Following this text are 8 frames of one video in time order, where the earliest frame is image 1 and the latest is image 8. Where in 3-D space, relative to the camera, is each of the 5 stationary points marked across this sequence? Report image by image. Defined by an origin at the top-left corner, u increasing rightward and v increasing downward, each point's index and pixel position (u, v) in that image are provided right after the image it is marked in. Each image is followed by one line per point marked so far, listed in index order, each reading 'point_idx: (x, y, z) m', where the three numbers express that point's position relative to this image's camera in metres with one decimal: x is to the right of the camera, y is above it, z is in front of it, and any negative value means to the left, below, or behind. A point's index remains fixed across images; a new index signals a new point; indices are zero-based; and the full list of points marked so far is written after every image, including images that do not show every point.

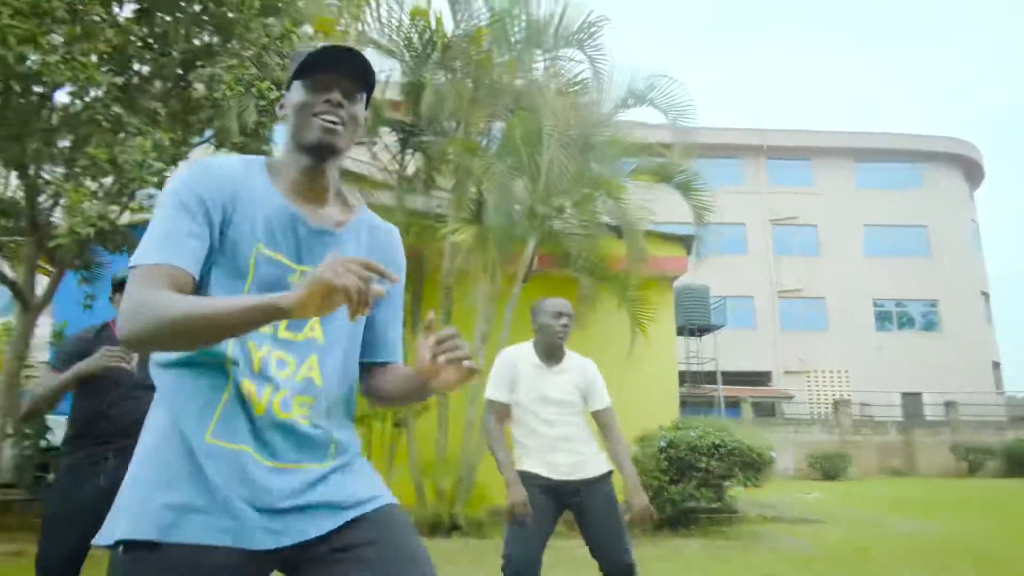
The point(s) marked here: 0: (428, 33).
0: (-0.8, +2.5, +7.9) m
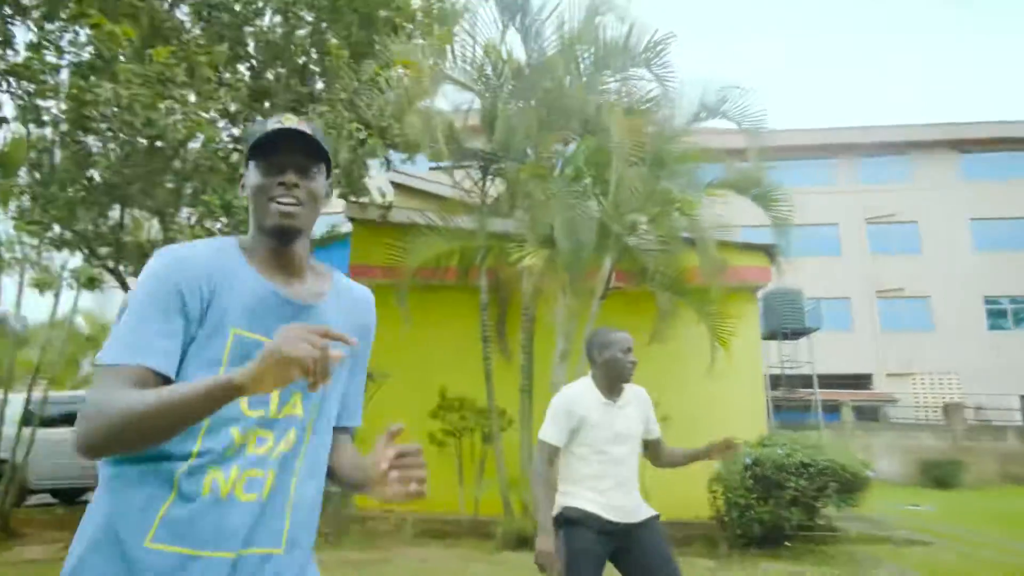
0: (-0.1, +2.3, +8.2) m
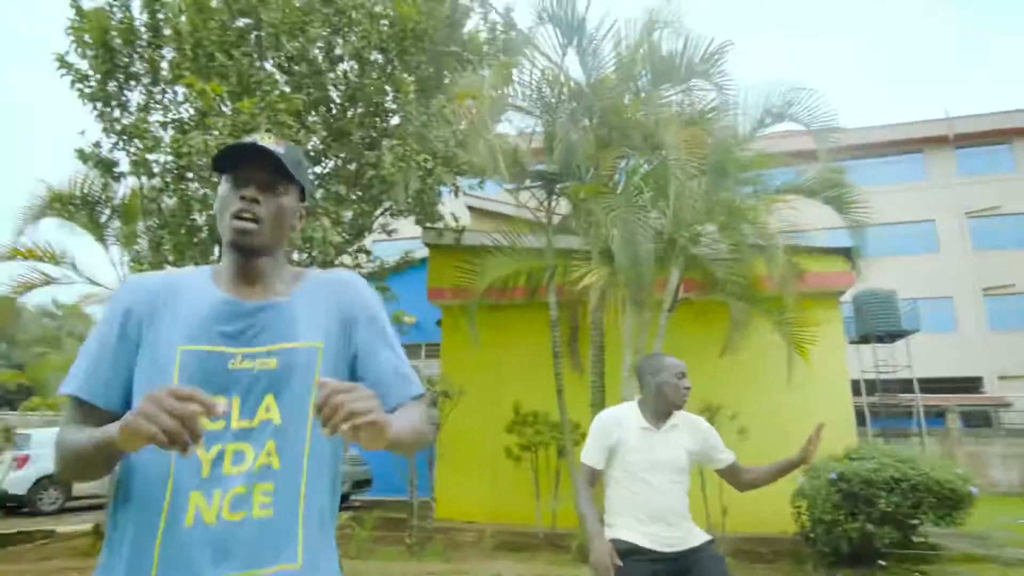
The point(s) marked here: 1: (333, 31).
0: (+0.5, +2.1, +8.4) m
1: (-1.9, +2.7, +8.3) m
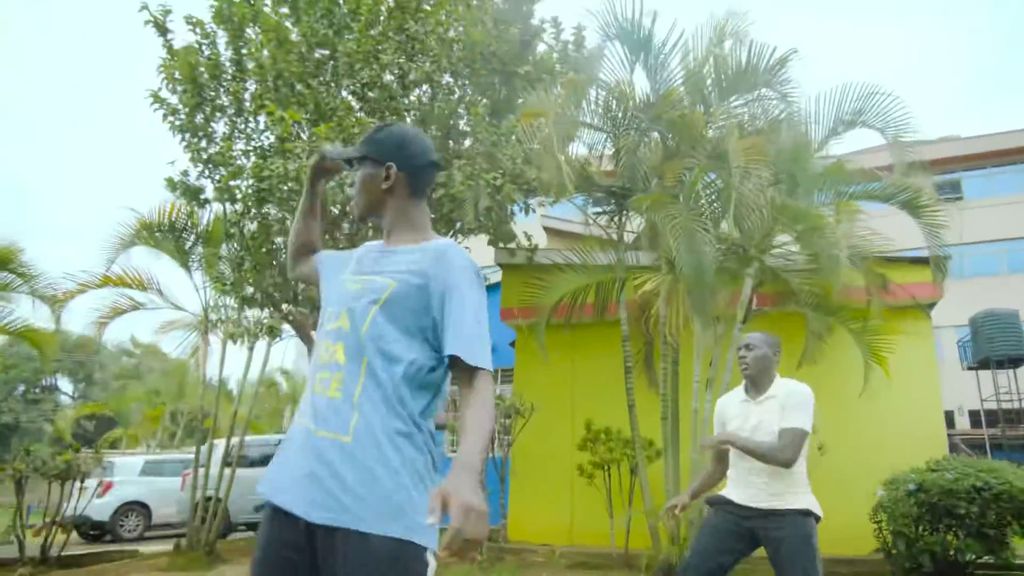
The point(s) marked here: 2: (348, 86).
0: (+1.2, +2.0, +8.4) m
1: (-1.2, +2.5, +8.6) m
2: (-1.8, +2.2, +8.6) m
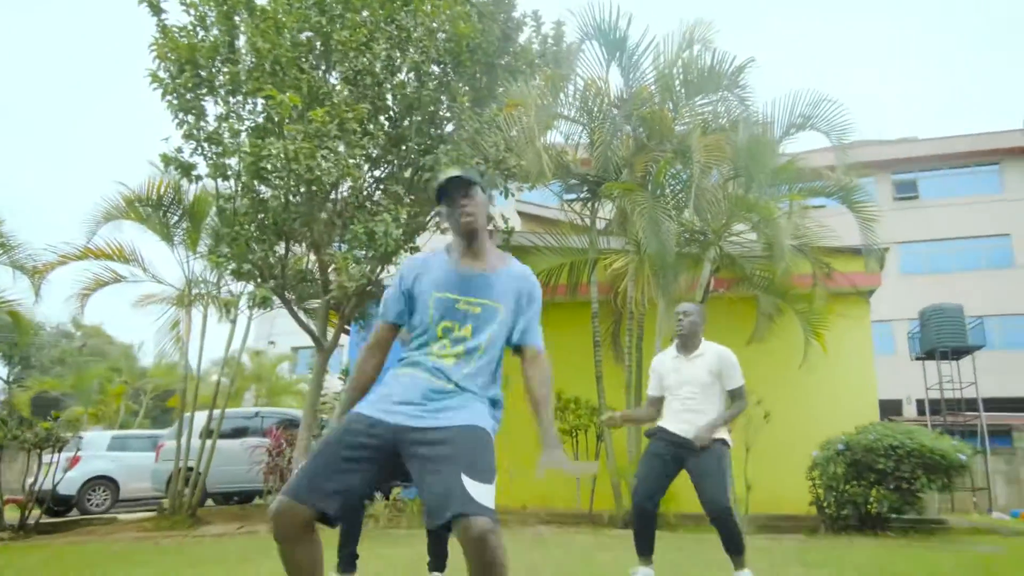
0: (+1.0, +2.2, +9.1) m
1: (-1.4, +2.8, +9.2) m
2: (-2.0, +2.5, +9.1) m
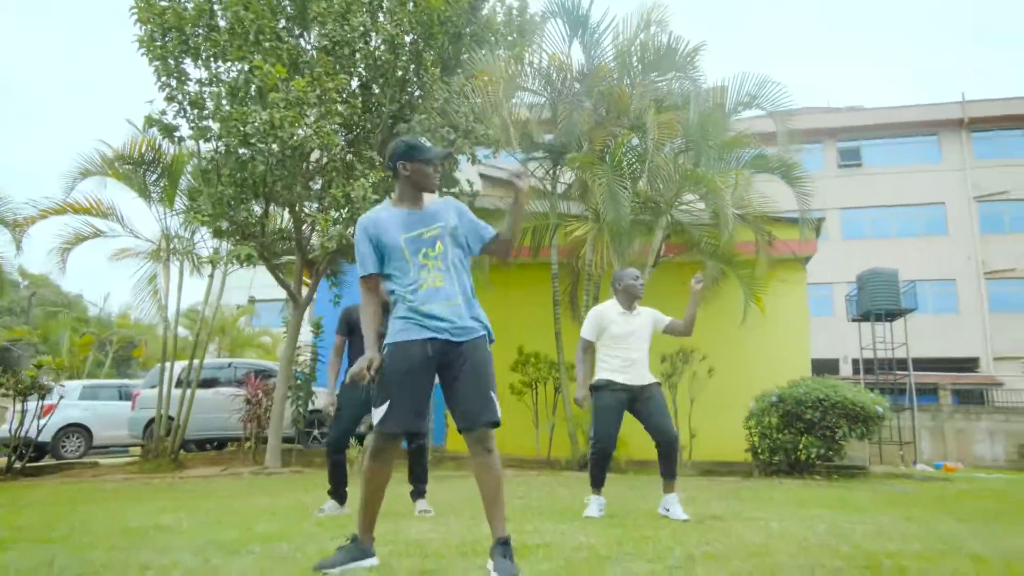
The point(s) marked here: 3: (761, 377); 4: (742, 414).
0: (+0.7, +2.7, +9.7) m
1: (-1.7, +3.3, +9.6) m
2: (-2.3, +3.0, +9.5) m
3: (+3.3, -1.2, +10.6) m
4: (+3.1, -1.7, +10.5) m
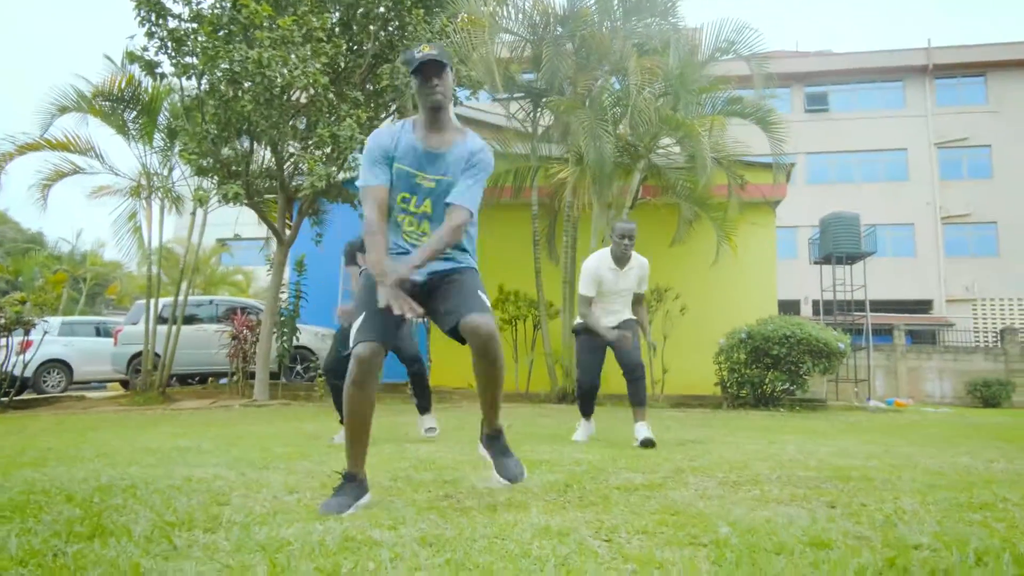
0: (+0.5, +3.4, +9.8) m
1: (-1.9, +4.0, +9.5) m
2: (-2.5, +3.7, +9.4) m
3: (+3.1, -0.4, +11.1) m
4: (+2.8, -0.9, +11.1) m
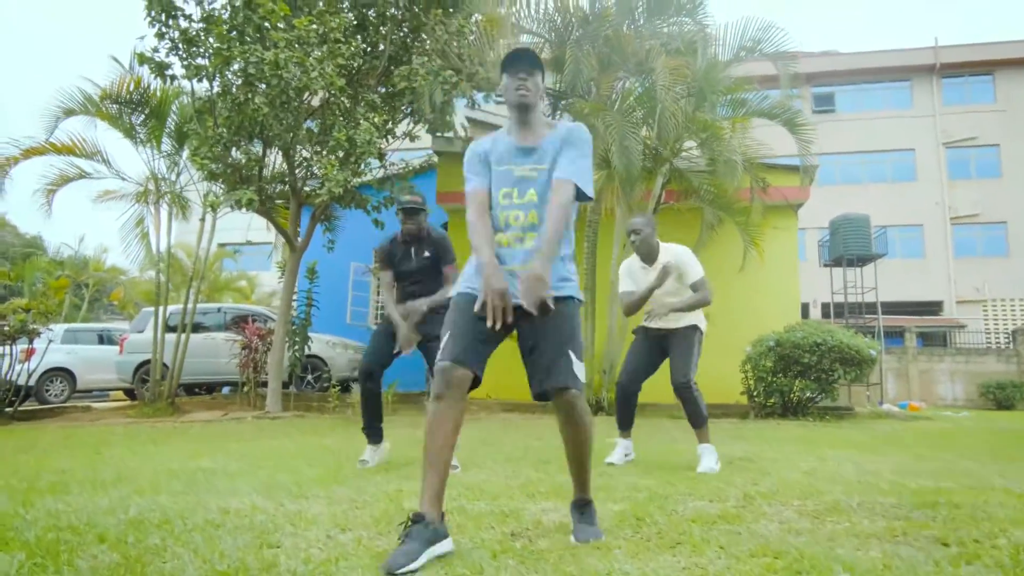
0: (+0.7, +3.3, +9.6) m
1: (-1.7, +4.0, +9.3) m
2: (-2.3, +3.6, +9.1) m
3: (+3.3, -0.5, +10.8) m
4: (+3.0, -0.9, +10.8) m
